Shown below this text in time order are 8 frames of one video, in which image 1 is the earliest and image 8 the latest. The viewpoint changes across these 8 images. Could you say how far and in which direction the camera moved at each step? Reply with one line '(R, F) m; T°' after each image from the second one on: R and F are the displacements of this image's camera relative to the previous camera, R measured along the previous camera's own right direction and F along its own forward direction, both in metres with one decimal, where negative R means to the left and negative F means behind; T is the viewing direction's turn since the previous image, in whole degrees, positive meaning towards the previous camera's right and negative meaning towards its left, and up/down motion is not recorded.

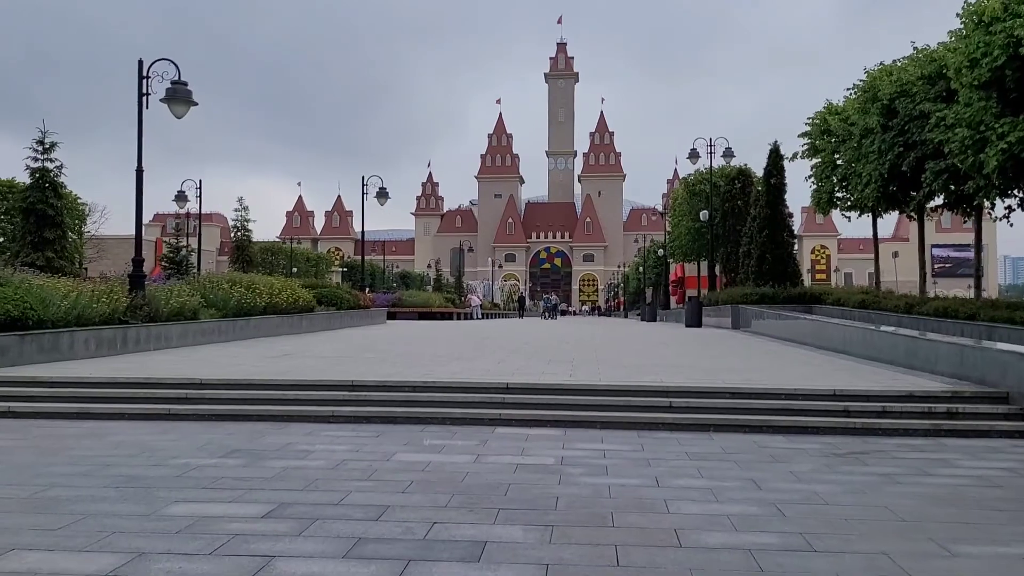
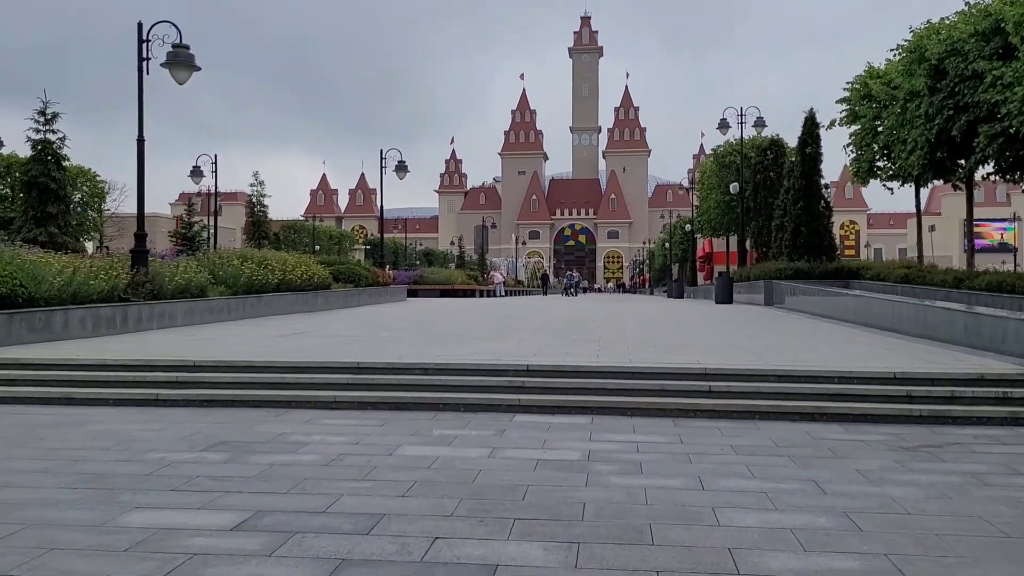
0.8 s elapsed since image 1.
(0.0, +0.8) m; -2°
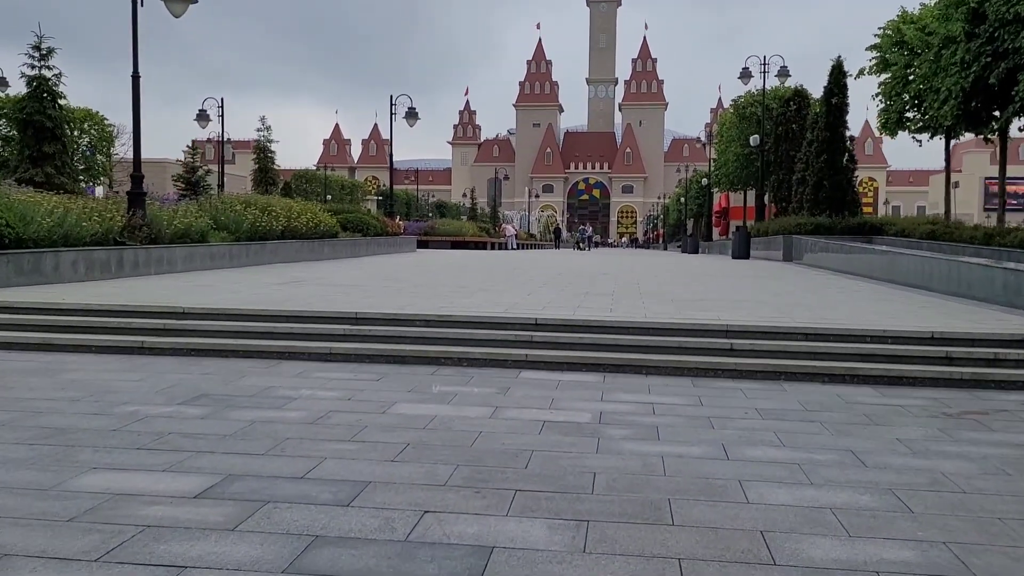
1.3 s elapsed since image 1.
(0.0, +0.5) m; -1°
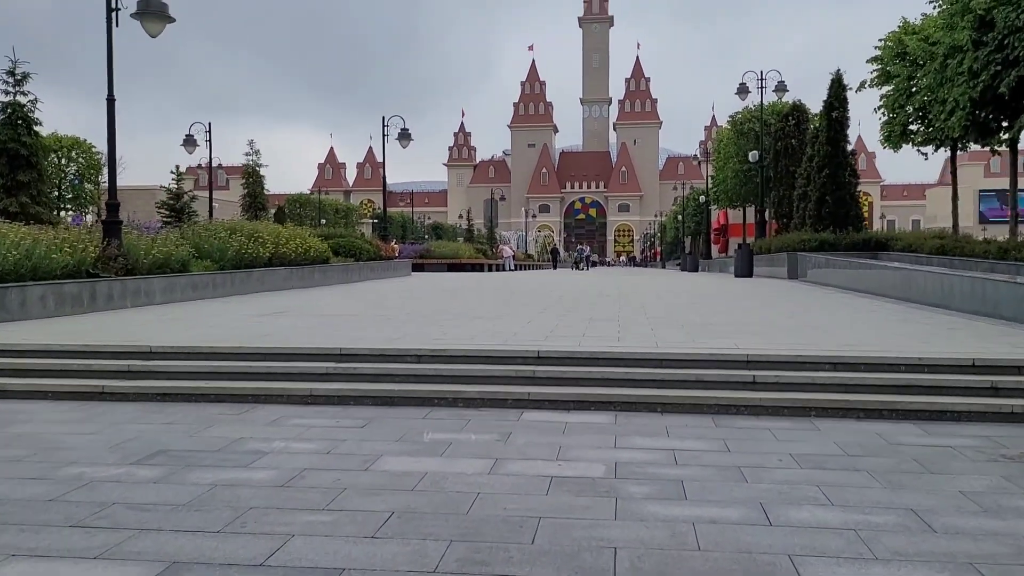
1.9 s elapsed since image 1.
(0.0, +0.6) m; 0°
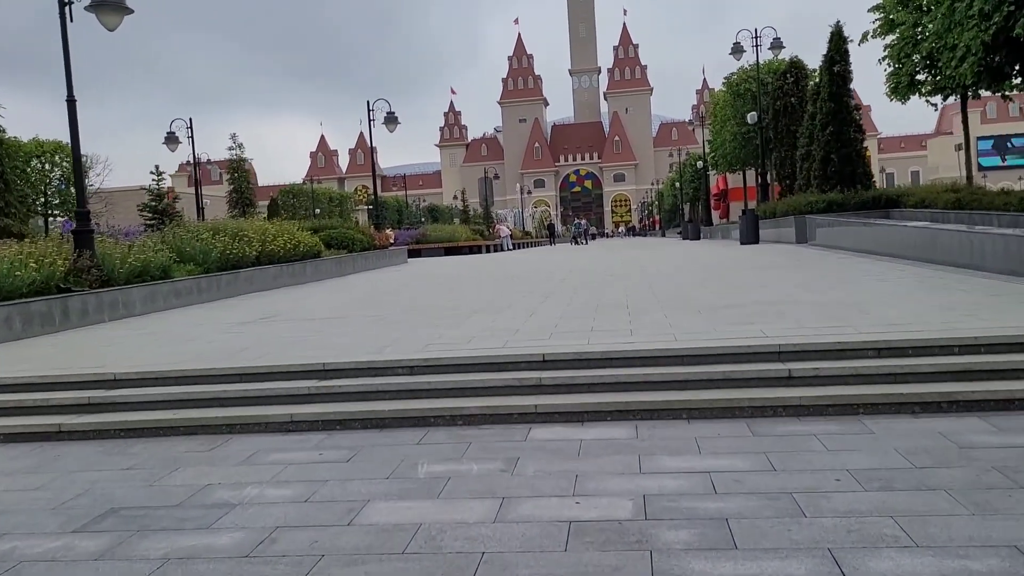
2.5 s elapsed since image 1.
(0.0, +0.7) m; 0°
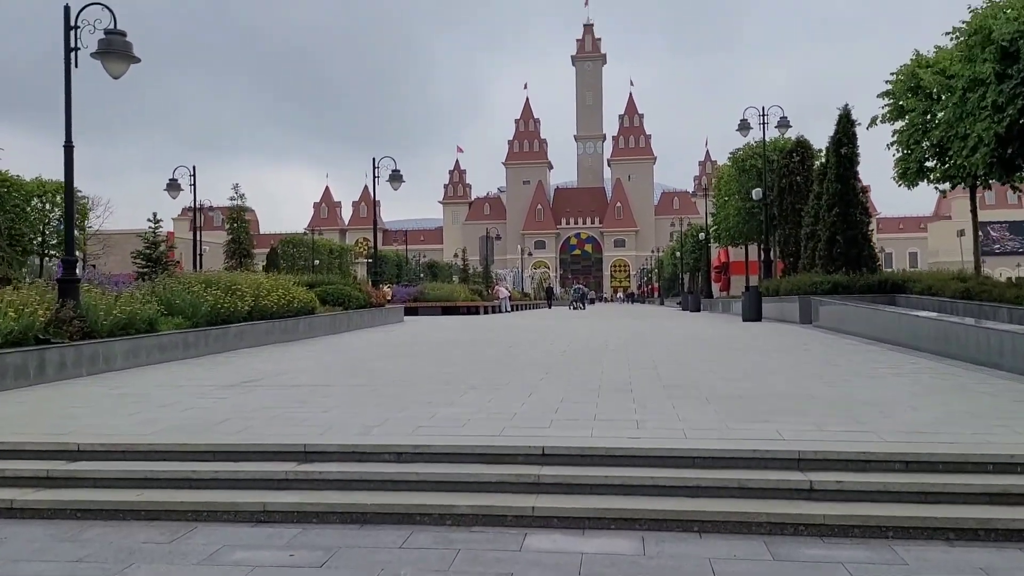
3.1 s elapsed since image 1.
(0.0, +0.4) m; 0°
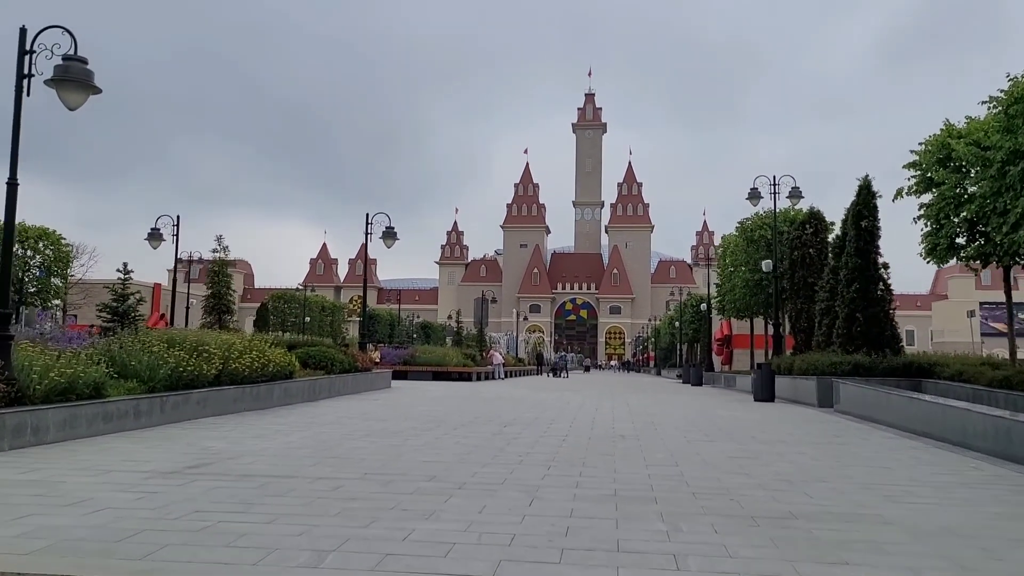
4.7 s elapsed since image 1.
(-0.1, +1.4) m; 0°
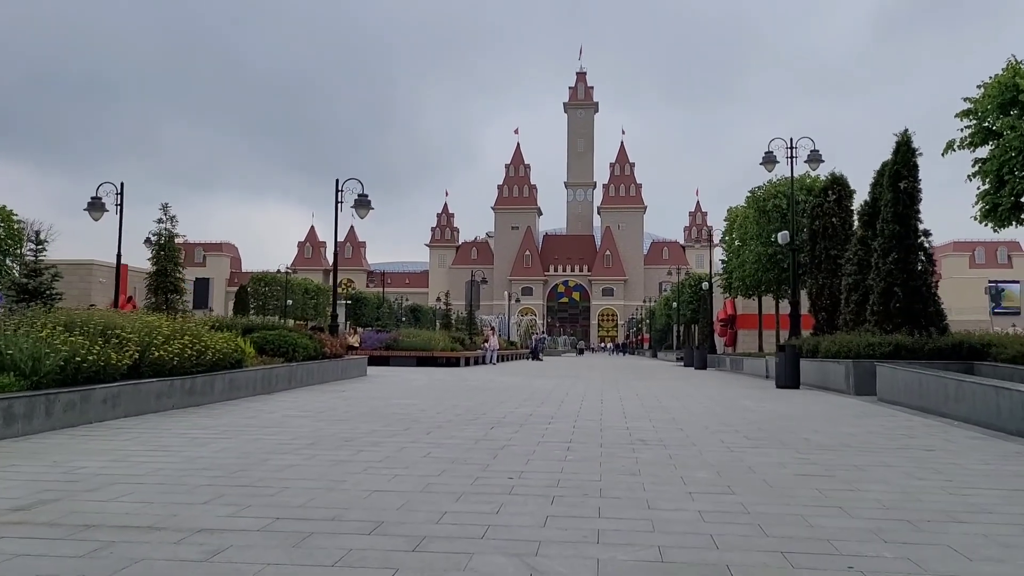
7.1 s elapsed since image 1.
(0.0, +2.6) m; +1°
